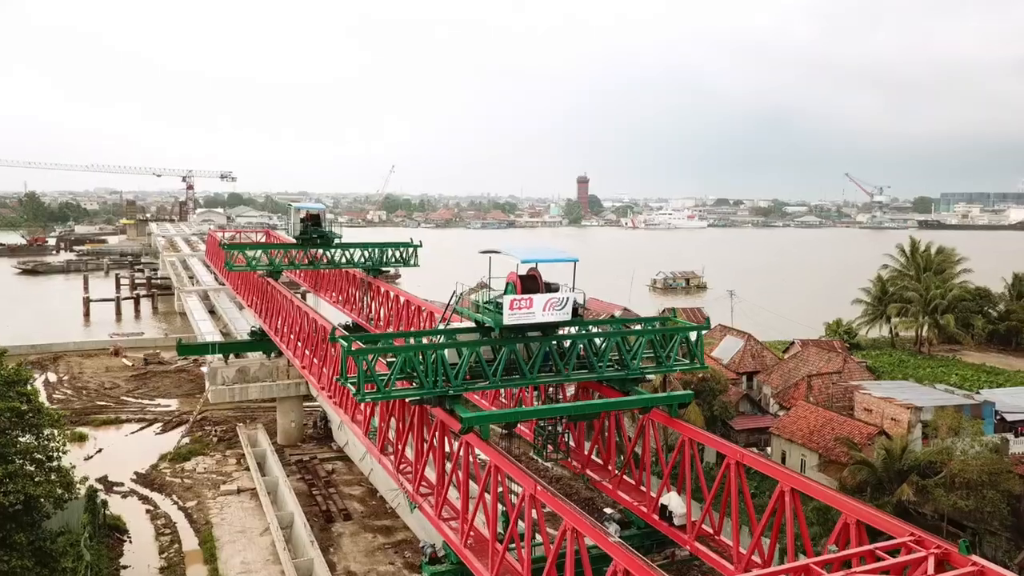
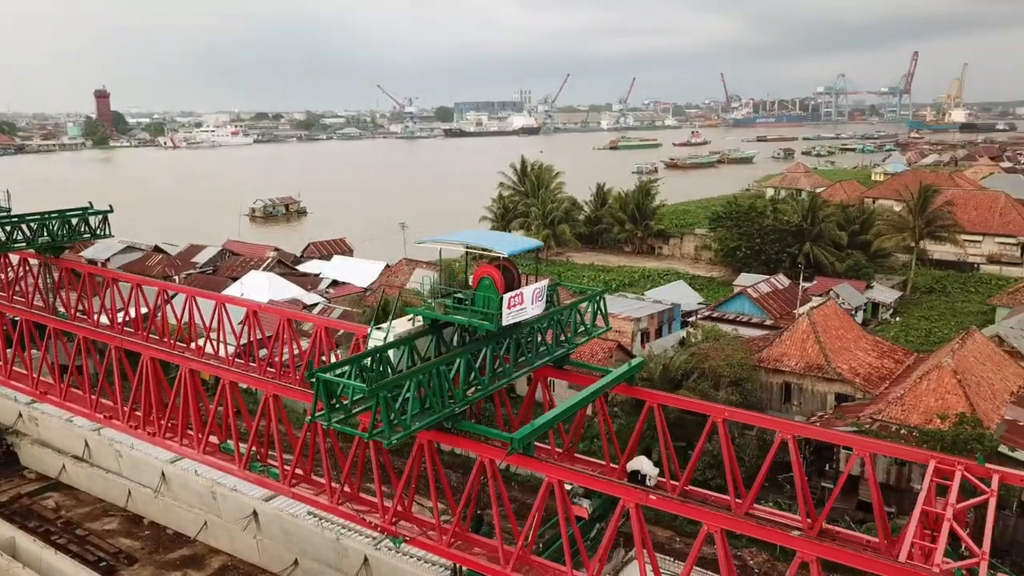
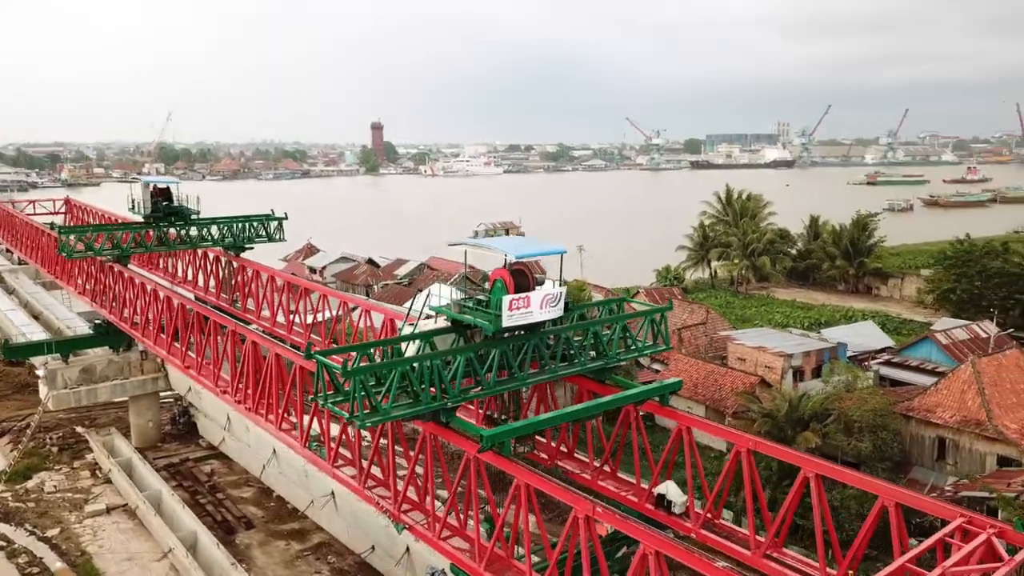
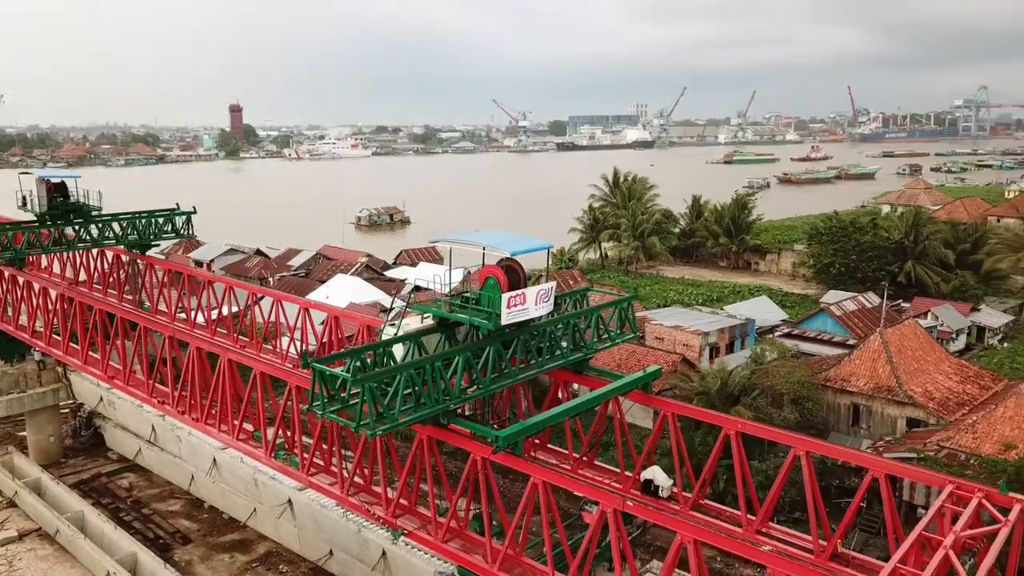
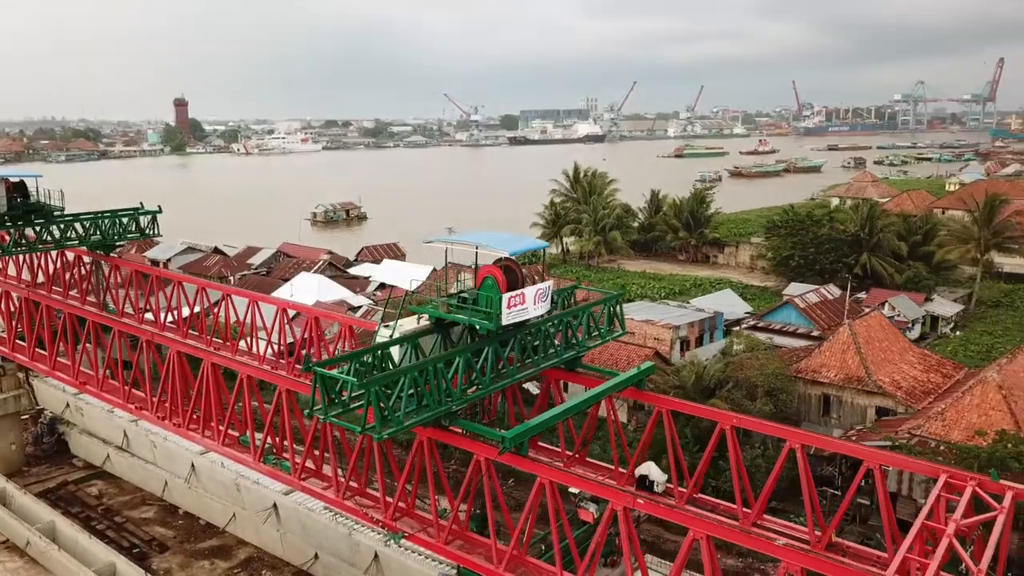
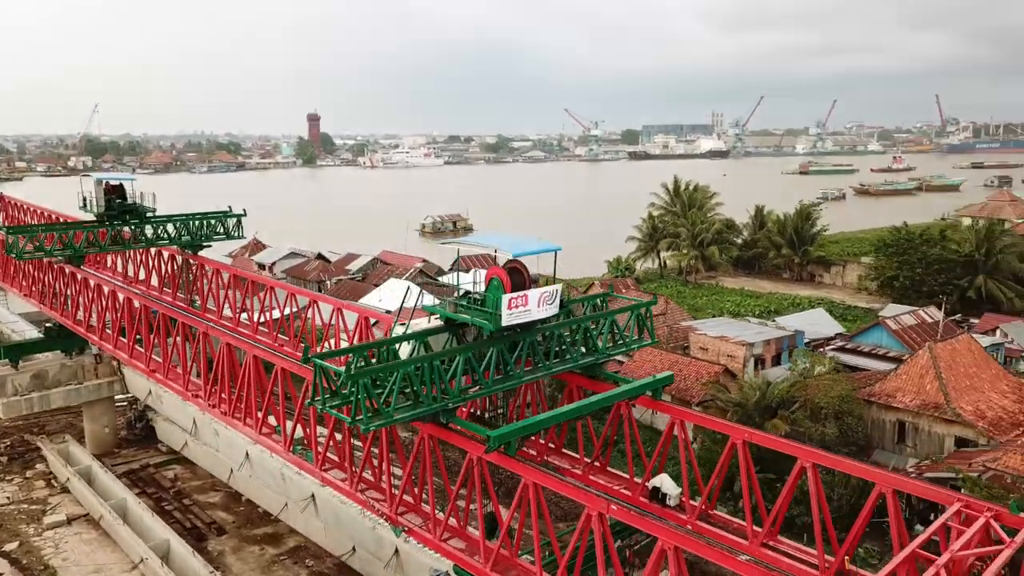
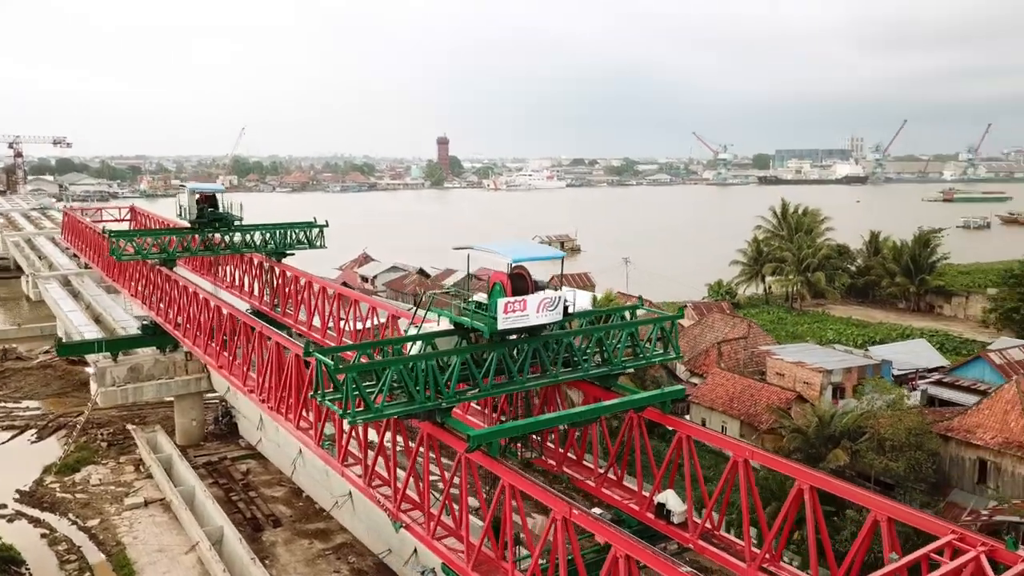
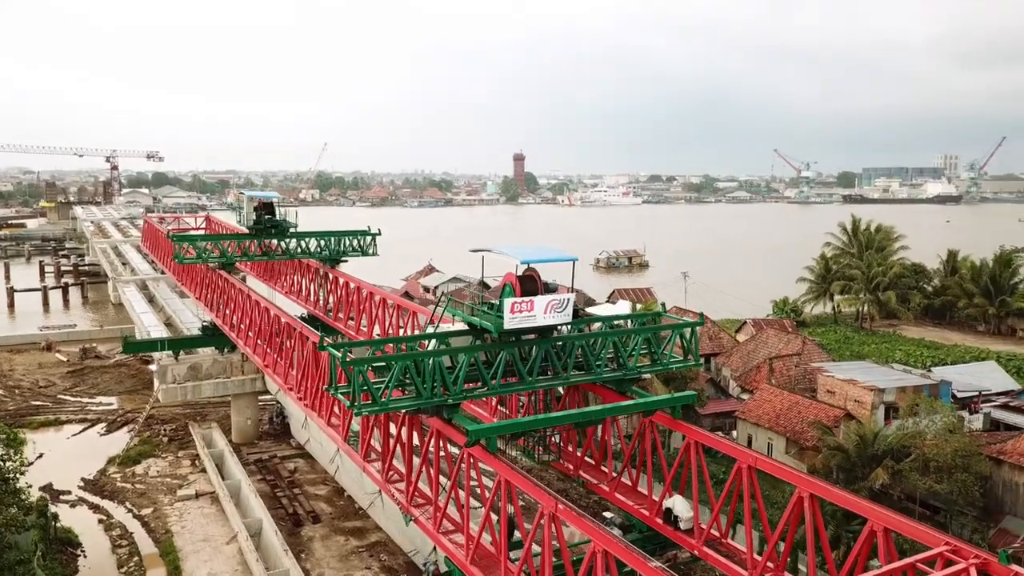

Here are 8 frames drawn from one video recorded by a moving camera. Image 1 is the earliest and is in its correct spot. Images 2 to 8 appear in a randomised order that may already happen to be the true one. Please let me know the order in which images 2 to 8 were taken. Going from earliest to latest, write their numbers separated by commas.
8, 7, 3, 6, 4, 5, 2
